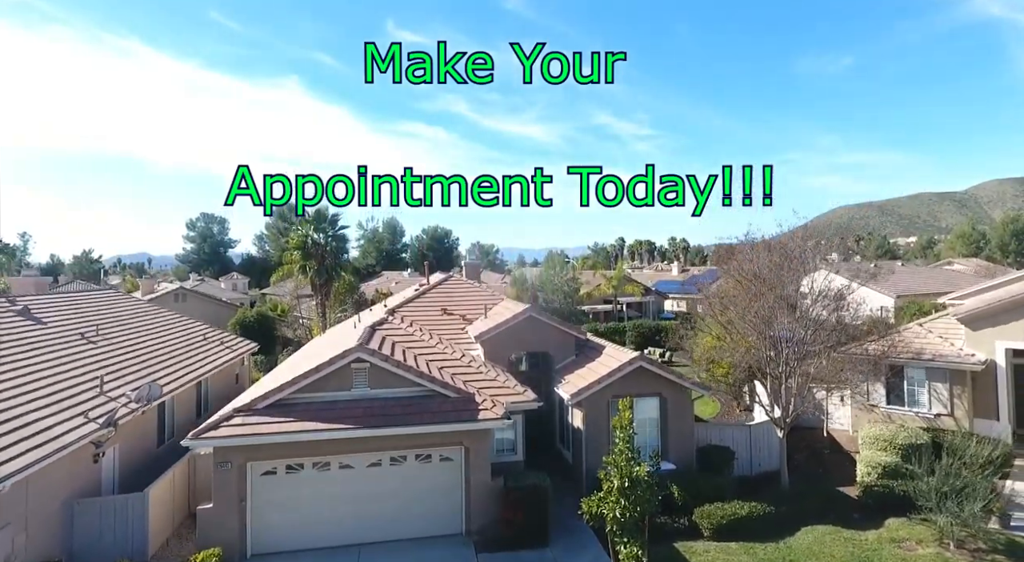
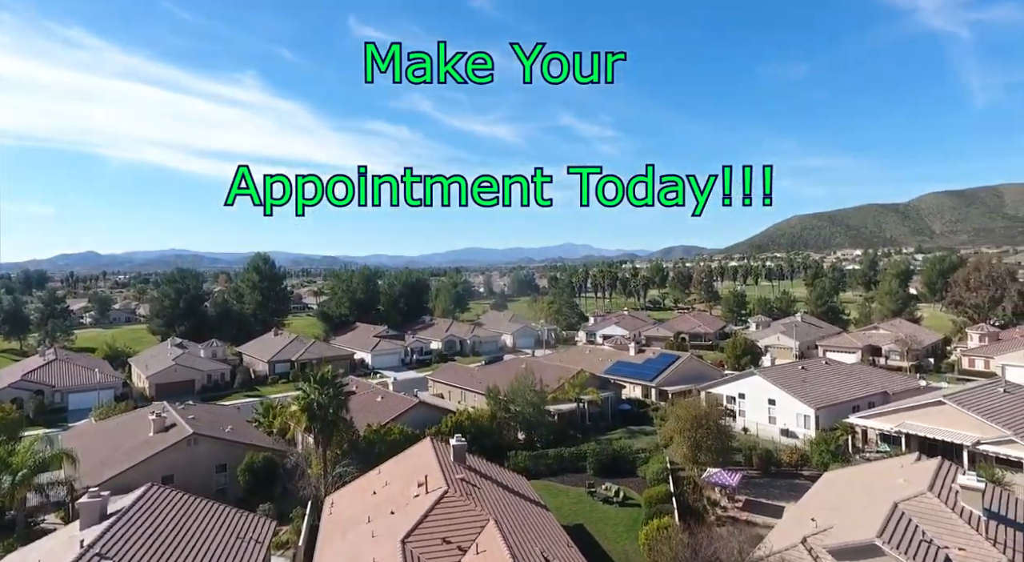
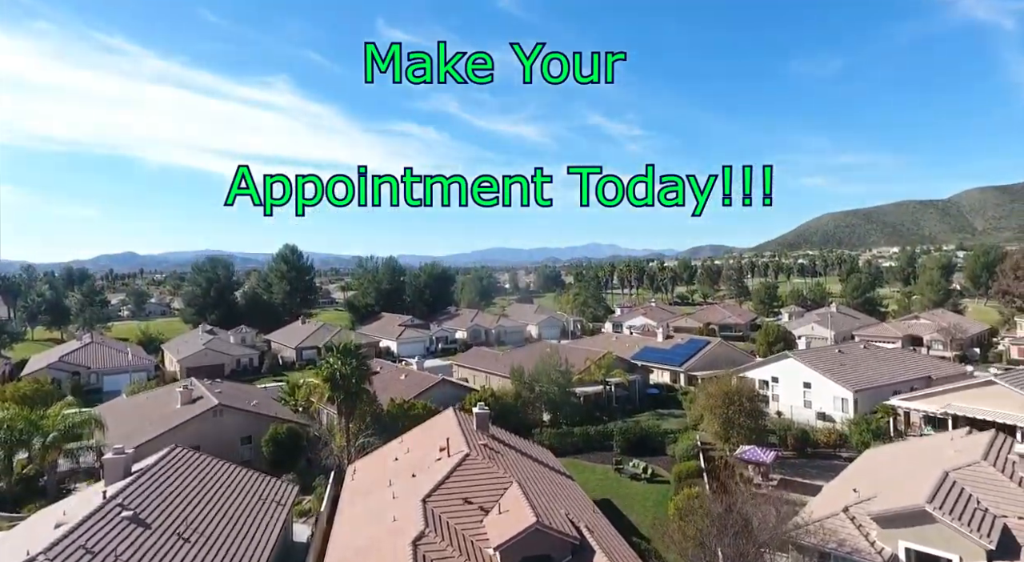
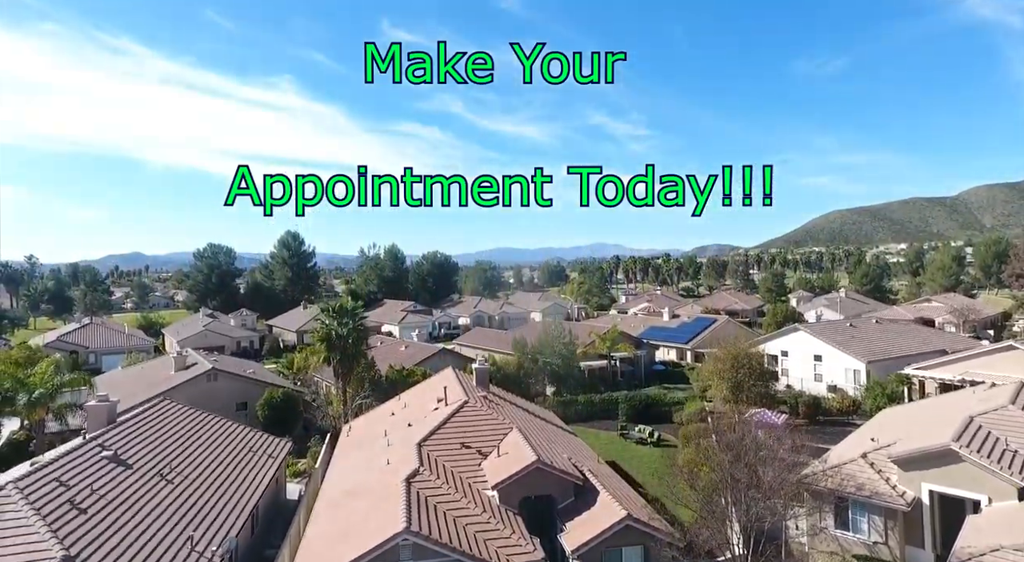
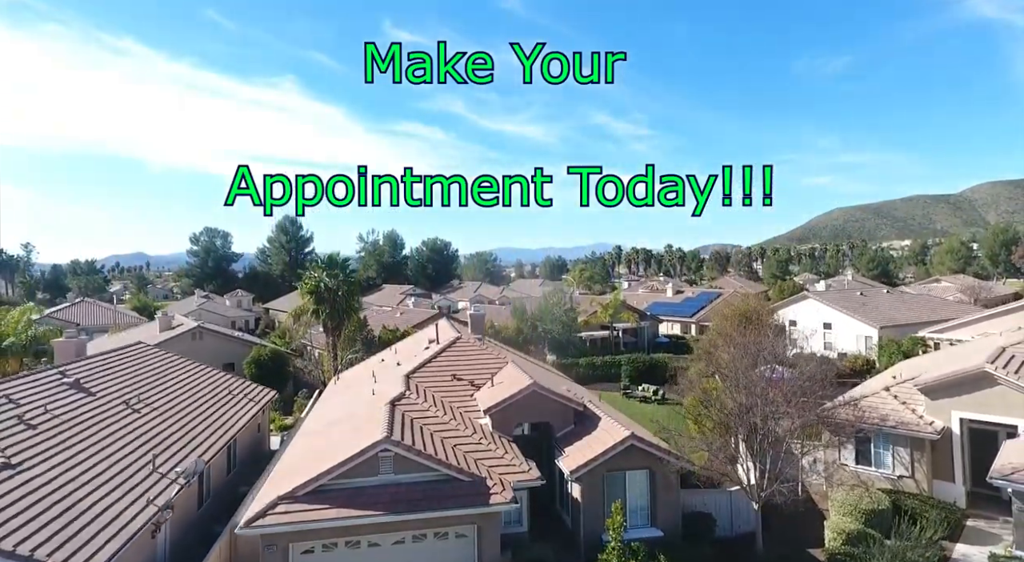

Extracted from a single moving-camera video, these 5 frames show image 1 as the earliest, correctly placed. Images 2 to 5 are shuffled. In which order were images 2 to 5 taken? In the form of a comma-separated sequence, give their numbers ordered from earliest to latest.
5, 4, 3, 2
